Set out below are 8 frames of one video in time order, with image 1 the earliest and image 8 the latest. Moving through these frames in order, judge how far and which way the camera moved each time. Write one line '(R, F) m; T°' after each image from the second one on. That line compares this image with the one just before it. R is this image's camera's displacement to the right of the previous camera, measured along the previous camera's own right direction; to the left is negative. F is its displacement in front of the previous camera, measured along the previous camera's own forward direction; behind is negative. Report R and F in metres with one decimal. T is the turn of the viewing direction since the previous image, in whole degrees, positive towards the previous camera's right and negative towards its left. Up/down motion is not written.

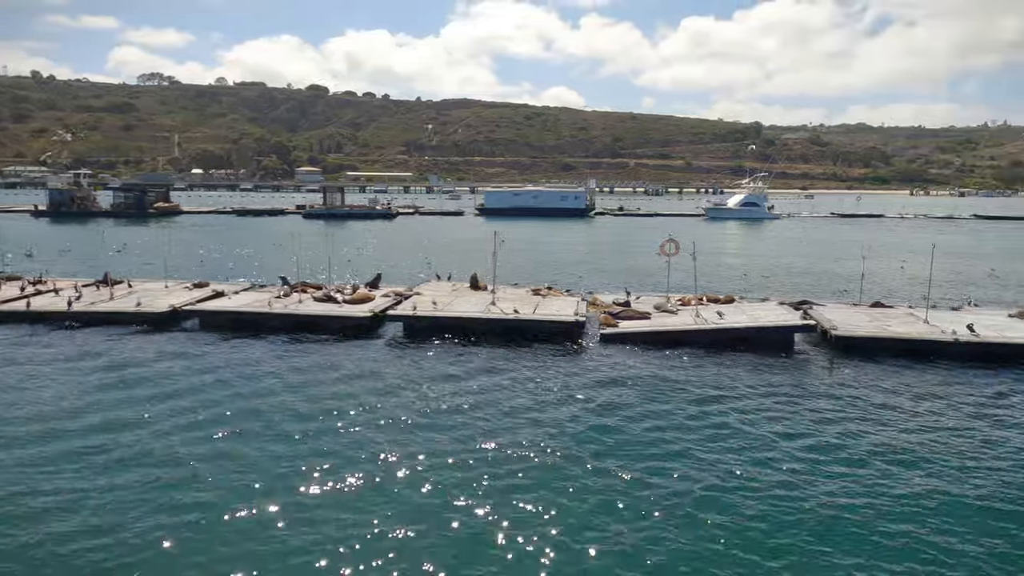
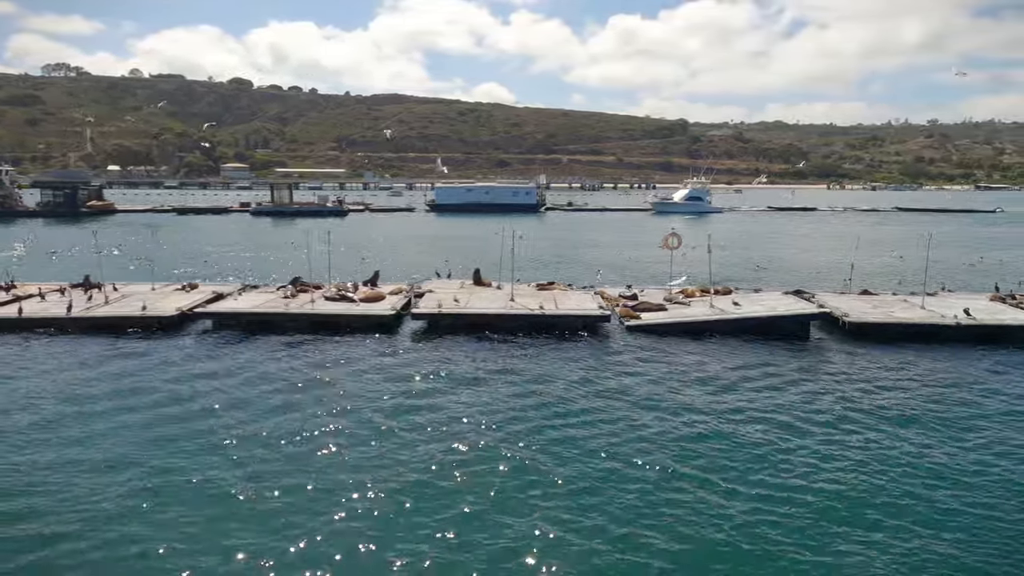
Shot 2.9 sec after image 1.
(-3.8, +0.1) m; +6°
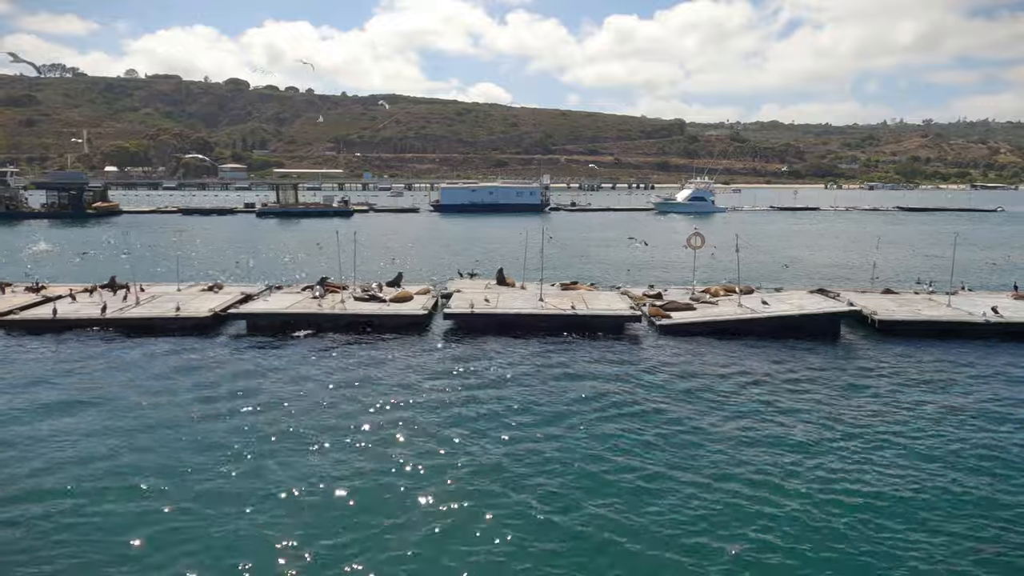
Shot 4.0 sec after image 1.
(-1.5, -0.2) m; 0°
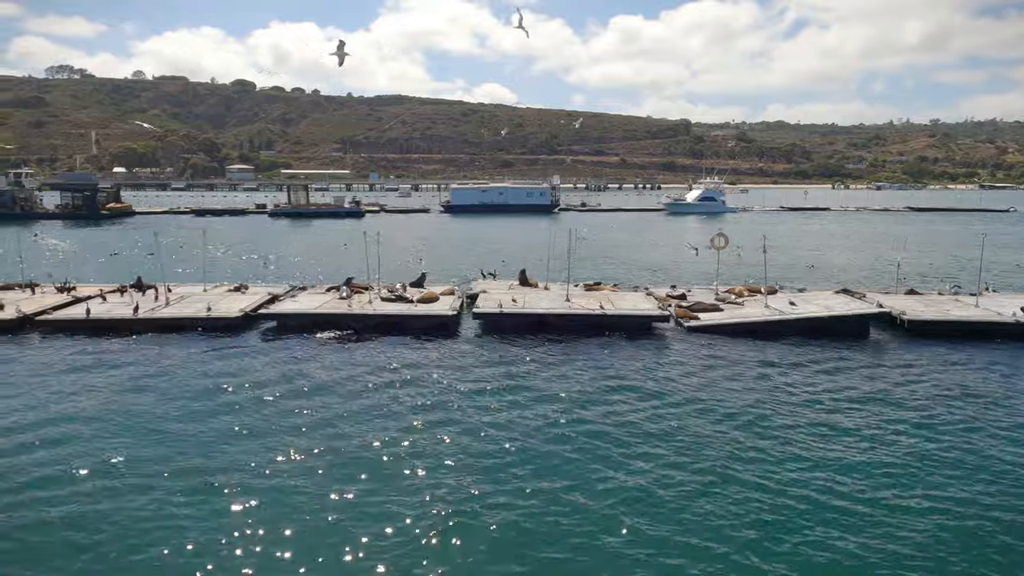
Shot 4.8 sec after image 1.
(-1.0, -0.1) m; 0°
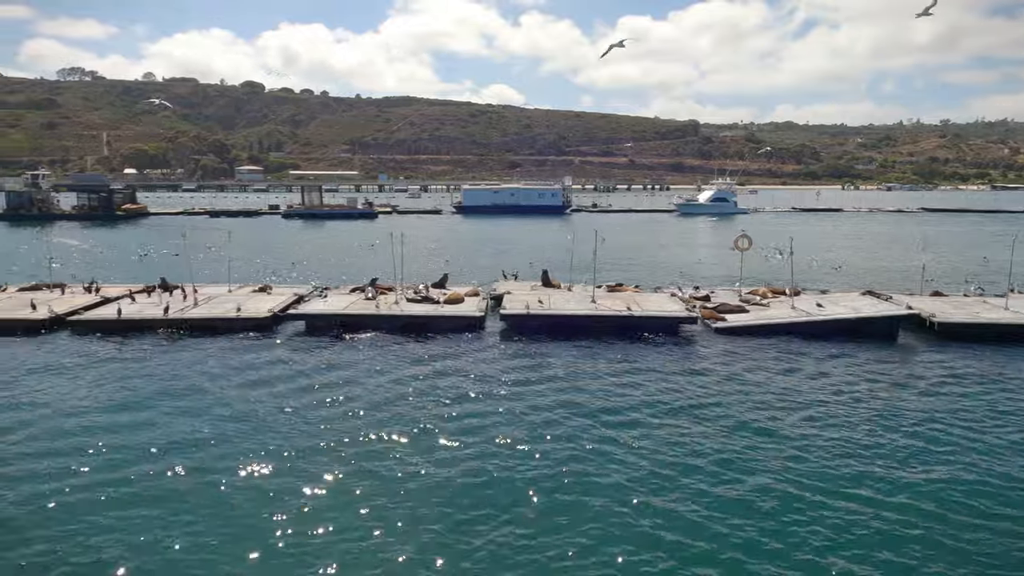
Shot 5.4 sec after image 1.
(-0.8, -0.1) m; -1°
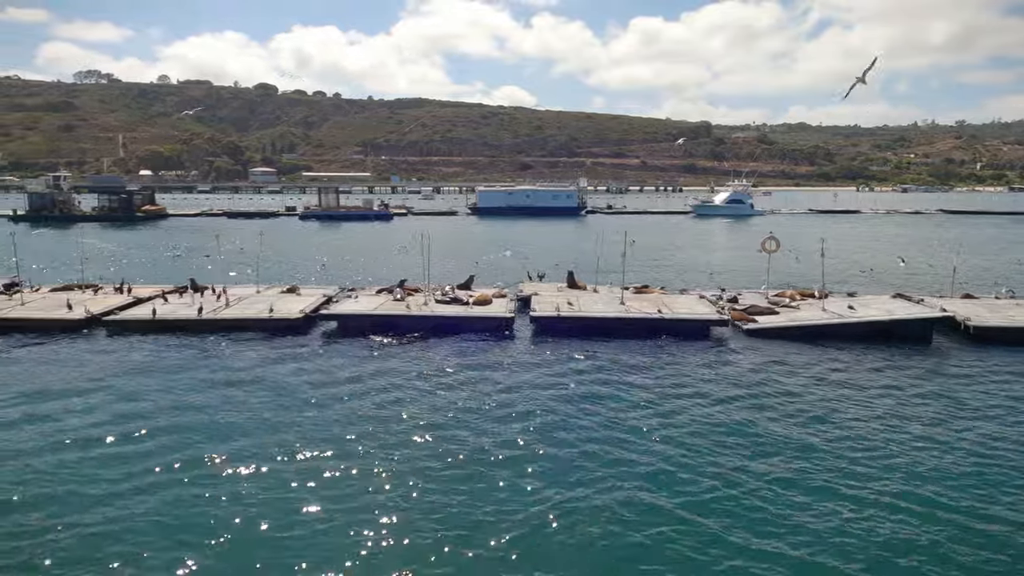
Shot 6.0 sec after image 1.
(-0.8, -0.1) m; -1°
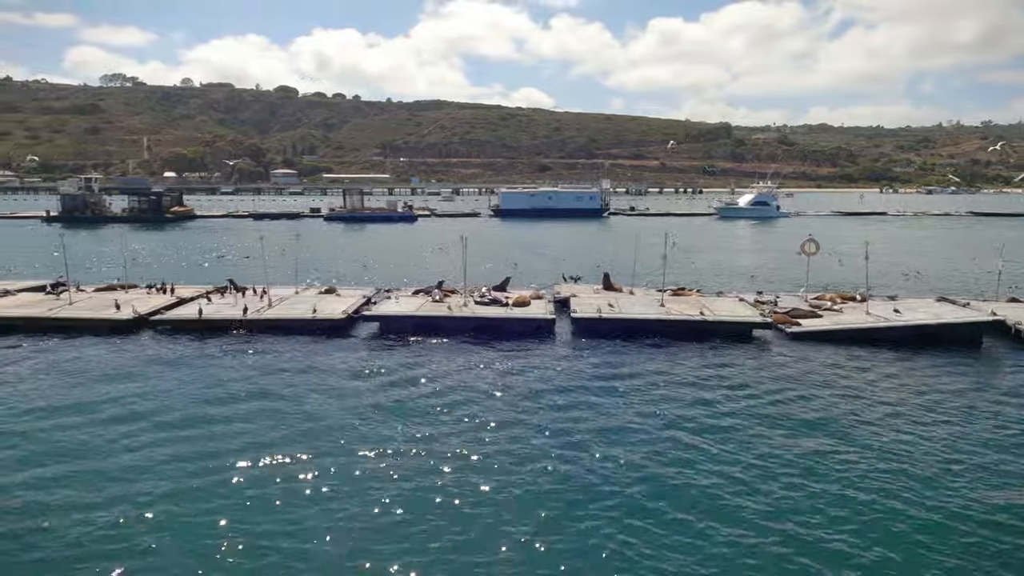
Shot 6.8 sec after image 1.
(-1.0, -0.1) m; -1°
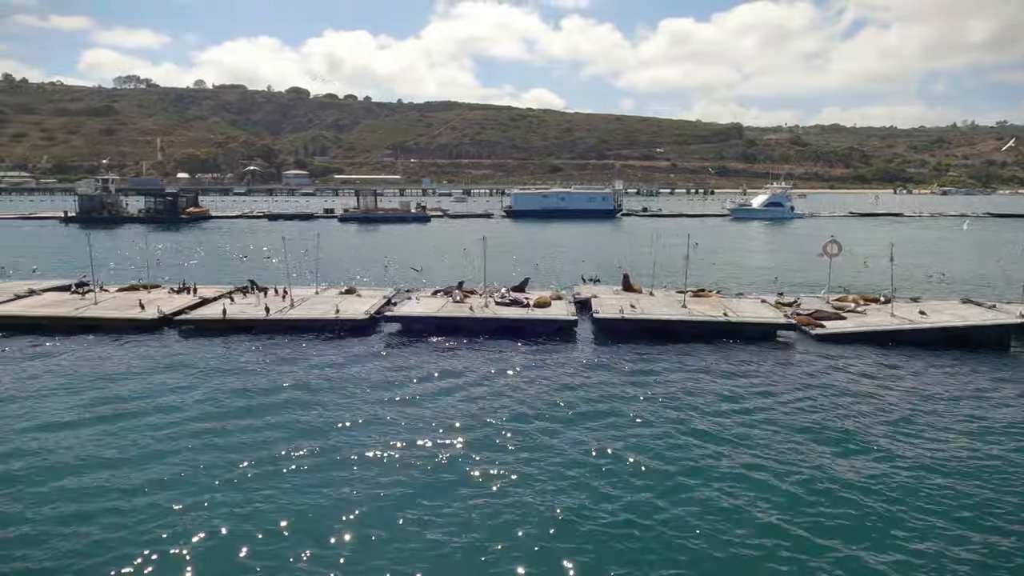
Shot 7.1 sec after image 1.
(-0.5, 0.0) m; -1°
